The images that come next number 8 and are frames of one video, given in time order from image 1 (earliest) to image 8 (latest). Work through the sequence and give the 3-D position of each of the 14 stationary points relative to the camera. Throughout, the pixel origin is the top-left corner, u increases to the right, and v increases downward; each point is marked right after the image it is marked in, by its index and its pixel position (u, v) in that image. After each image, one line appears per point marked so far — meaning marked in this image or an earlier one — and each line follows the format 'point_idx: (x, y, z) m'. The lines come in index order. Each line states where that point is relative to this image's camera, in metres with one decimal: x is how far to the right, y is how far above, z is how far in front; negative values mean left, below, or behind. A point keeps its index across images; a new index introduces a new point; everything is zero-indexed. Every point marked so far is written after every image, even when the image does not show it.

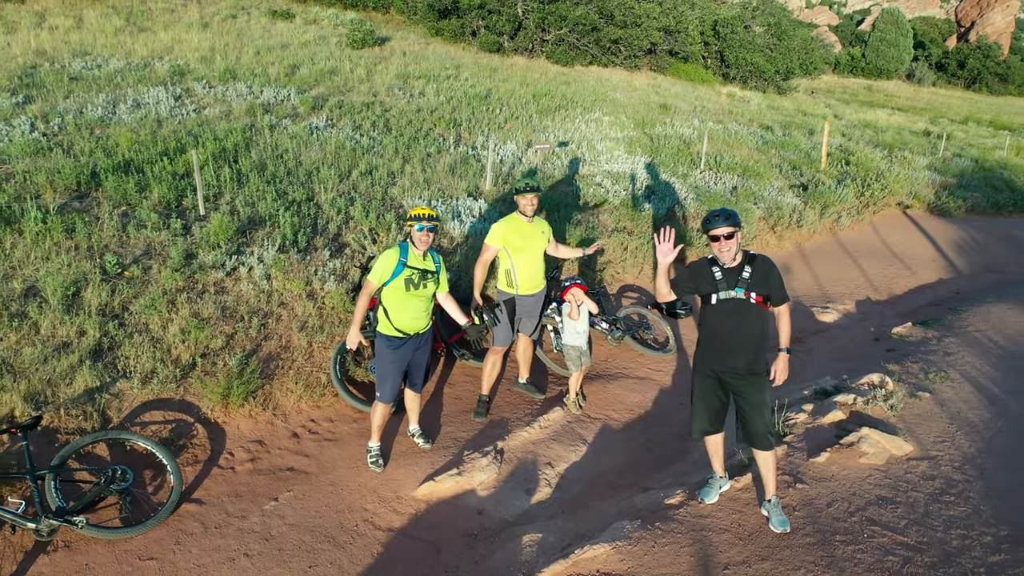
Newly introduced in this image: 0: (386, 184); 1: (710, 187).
0: (-0.6, +0.5, +4.0) m
1: (+1.1, +0.6, +4.8) m
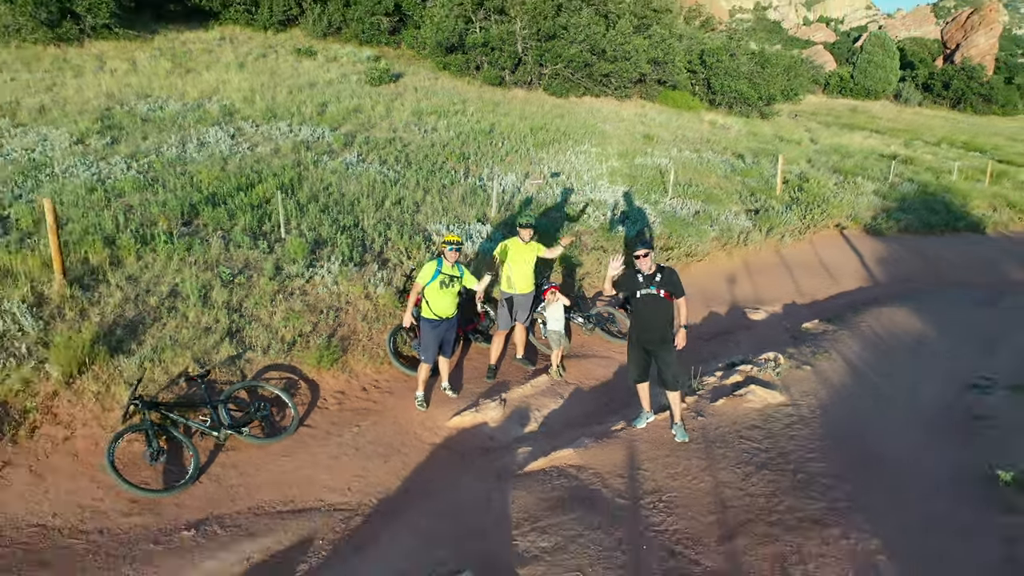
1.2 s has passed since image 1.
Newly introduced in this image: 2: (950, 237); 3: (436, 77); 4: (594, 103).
0: (-0.6, +0.4, +5.0) m
1: (+1.1, +0.5, +5.8) m
2: (+3.6, +0.5, +6.8) m
3: (-1.0, +2.8, +11.4) m
4: (+0.9, +2.6, +11.7) m
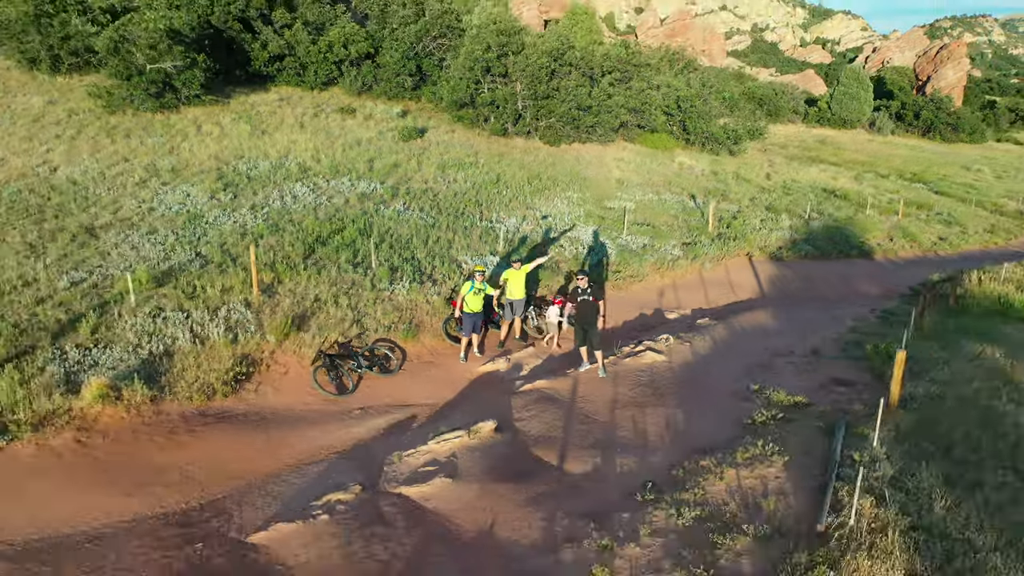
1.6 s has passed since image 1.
0: (-0.6, +0.3, +7.5) m
1: (+1.2, +0.4, +8.3) m
2: (+3.6, +0.3, +9.3) m
3: (-1.0, +2.6, +13.9) m
4: (+0.9, +2.4, +14.2) m
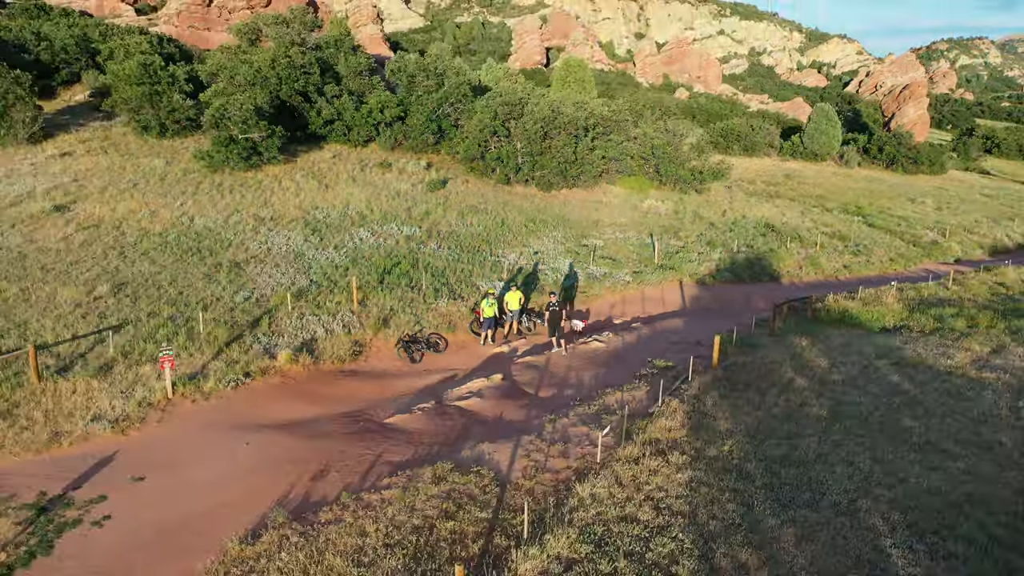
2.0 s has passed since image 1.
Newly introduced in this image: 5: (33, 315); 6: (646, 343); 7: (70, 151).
0: (-0.6, +0.1, +11.1) m
1: (+1.2, +0.2, +11.9) m
2: (+3.6, +0.1, +12.9) m
3: (-0.9, +2.3, +17.6) m
4: (+0.9, +2.0, +17.8) m
5: (-5.0, -0.2, +8.8) m
6: (+1.5, -0.6, +9.4) m
7: (-8.1, +2.5, +15.3) m
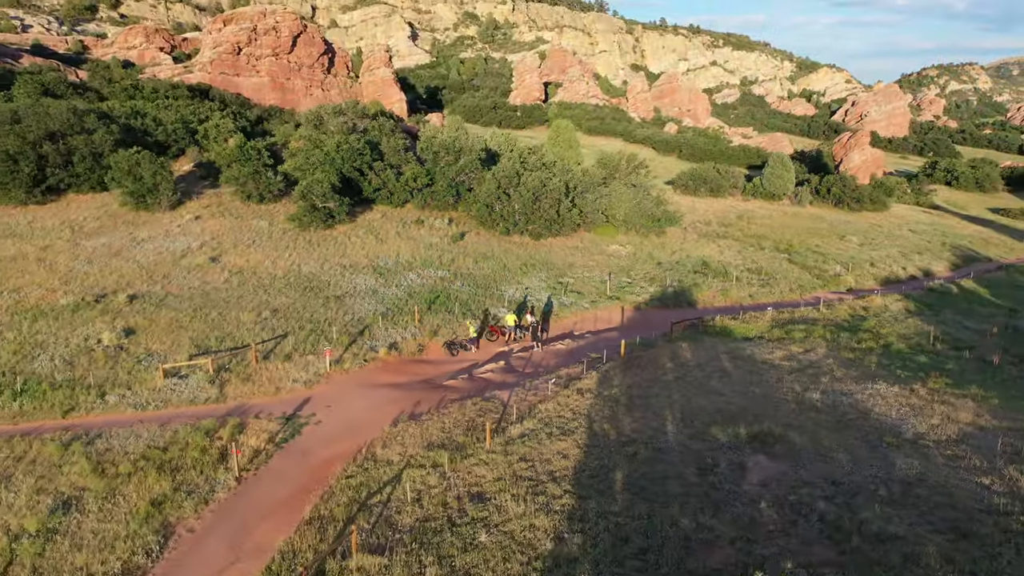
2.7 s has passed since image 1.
0: (-0.6, -0.4, +17.3) m
1: (+1.1, -0.3, +18.1) m
2: (+3.6, -0.5, +19.1) m
3: (-1.0, +1.6, +23.8) m
4: (+0.9, +1.4, +24.1) m
5: (-5.1, -0.7, +15.0) m
6: (+1.4, -1.1, +15.6) m
7: (-8.2, +1.9, +21.6) m
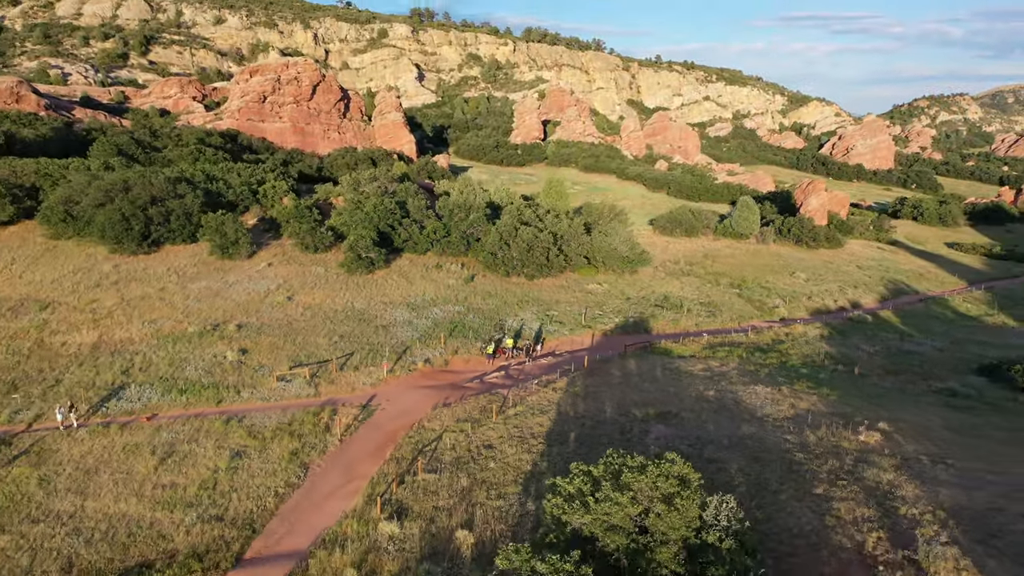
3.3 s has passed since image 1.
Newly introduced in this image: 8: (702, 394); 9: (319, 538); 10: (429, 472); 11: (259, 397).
0: (-0.6, -1.3, +23.6) m
1: (+1.1, -1.3, +24.4) m
2: (+3.6, -1.4, +25.4) m
3: (-1.0, +0.5, +30.2) m
4: (+0.9, +0.2, +30.5) m
5: (-5.1, -1.5, +21.4) m
6: (+1.4, -1.9, +21.9) m
7: (-8.2, +0.8, +28.0) m
8: (+4.3, -2.3, +18.6) m
9: (-3.0, -3.9, +13.1) m
10: (-1.5, -3.2, +14.6) m
11: (-5.7, -2.4, +18.6) m
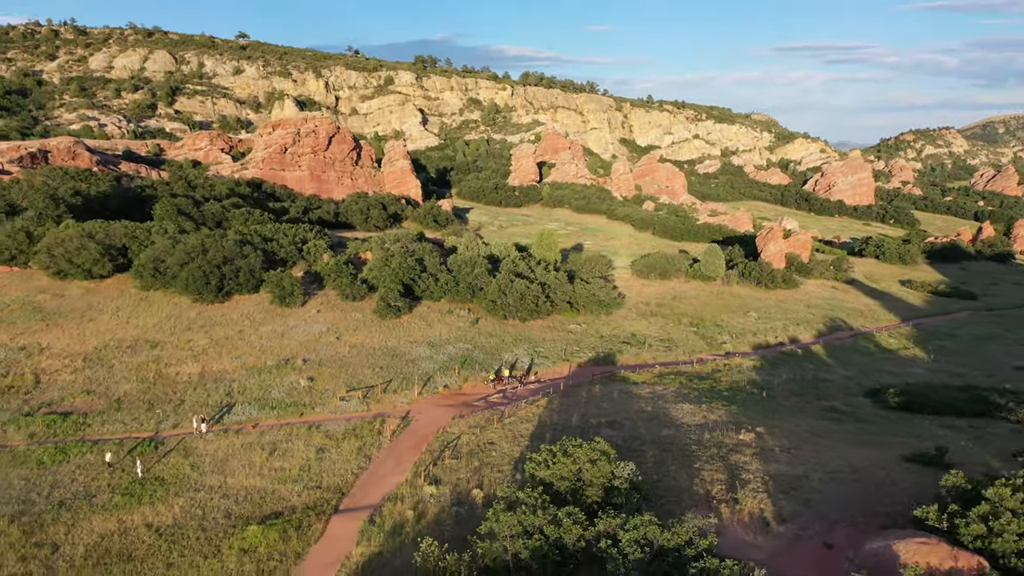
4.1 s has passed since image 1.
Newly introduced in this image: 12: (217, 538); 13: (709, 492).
0: (-0.8, -2.9, +31.2) m
1: (+1.0, -2.9, +32.0) m
2: (+3.4, -3.1, +33.0) m
3: (-1.2, -1.3, +37.9) m
4: (+0.7, -1.6, +38.1) m
5: (-5.2, -3.1, +28.9) m
6: (+1.2, -3.5, +29.5) m
7: (-8.4, -1.0, +35.6) m
8: (+4.1, -3.8, +26.1) m
9: (-3.2, -5.2, +20.6) m
10: (-1.6, -4.6, +22.1) m
11: (-5.8, -3.9, +26.2) m
12: (-6.7, -5.7, +19.0) m
13: (+4.3, -4.4, +18.0) m
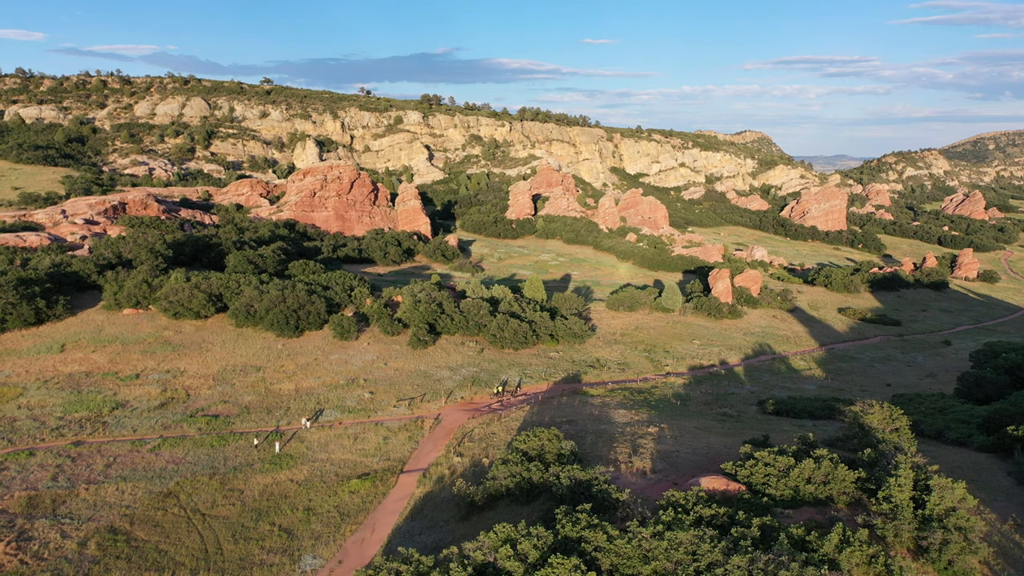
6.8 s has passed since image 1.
0: (-1.1, -5.2, +45.0) m
1: (+0.7, -5.2, +45.8) m
2: (+3.1, -5.4, +46.8) m
3: (-1.4, -3.7, +51.7) m
4: (+0.4, -4.0, +51.9) m
5: (-5.5, -5.3, +42.7) m
6: (+1.0, -5.7, +43.2) m
7: (-8.6, -3.3, +49.4) m
8: (+3.9, -6.0, +39.9) m
9: (-3.4, -7.3, +34.4) m
10: (-1.8, -6.7, +35.9) m
11: (-6.1, -6.1, +39.9) m
12: (-7.0, -7.8, +32.7) m
13: (+4.0, -6.5, +31.8) m
